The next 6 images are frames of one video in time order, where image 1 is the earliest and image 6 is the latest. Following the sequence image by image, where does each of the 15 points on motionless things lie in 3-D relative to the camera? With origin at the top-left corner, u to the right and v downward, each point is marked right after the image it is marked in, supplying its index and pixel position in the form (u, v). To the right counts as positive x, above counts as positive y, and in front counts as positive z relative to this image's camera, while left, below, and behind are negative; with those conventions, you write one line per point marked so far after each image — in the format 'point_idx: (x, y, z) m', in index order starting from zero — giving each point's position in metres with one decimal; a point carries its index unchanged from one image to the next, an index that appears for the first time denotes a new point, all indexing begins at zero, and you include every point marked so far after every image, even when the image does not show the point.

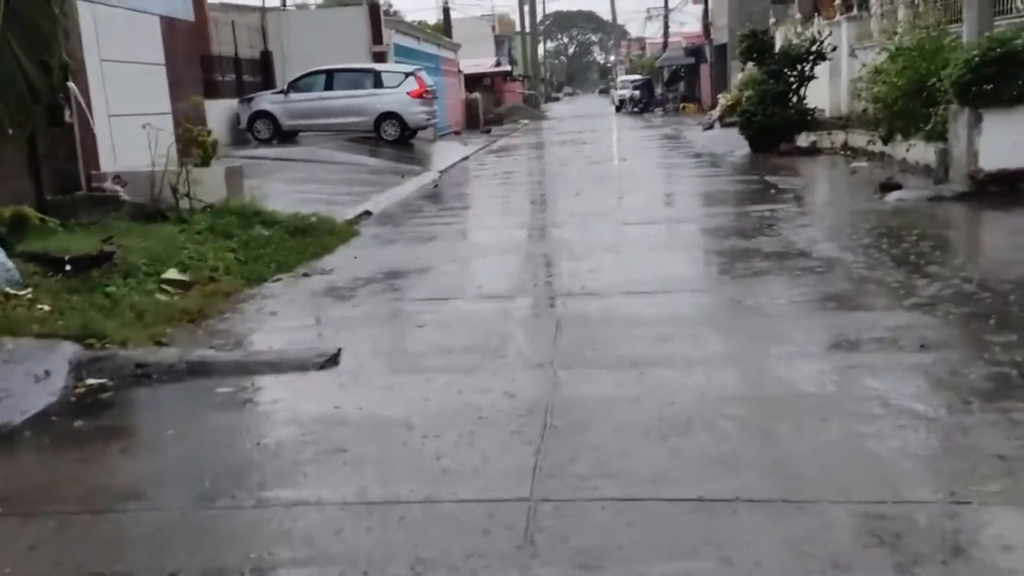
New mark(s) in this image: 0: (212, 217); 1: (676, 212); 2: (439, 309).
0: (-4.3, +1.0, +10.7) m
1: (+2.7, +1.3, +12.4) m
2: (-0.7, -0.2, +7.5) m
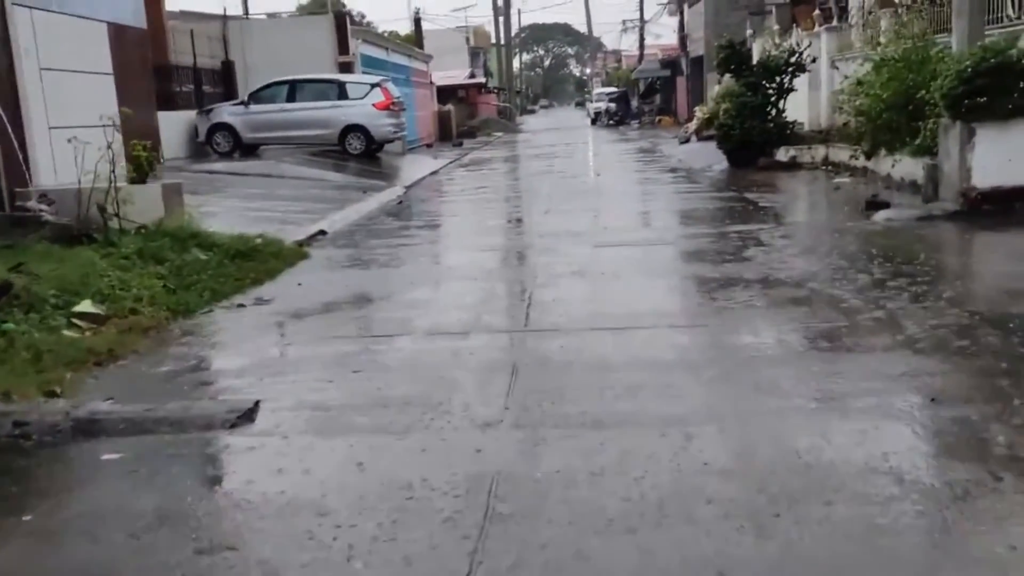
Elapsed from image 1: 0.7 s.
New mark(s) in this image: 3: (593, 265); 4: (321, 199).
0: (-4.8, +0.6, +9.7) m
1: (+2.2, +0.9, +11.6) m
2: (-1.1, -0.5, +6.6) m
3: (+1.1, +0.3, +9.7) m
4: (-4.2, +2.0, +16.4) m
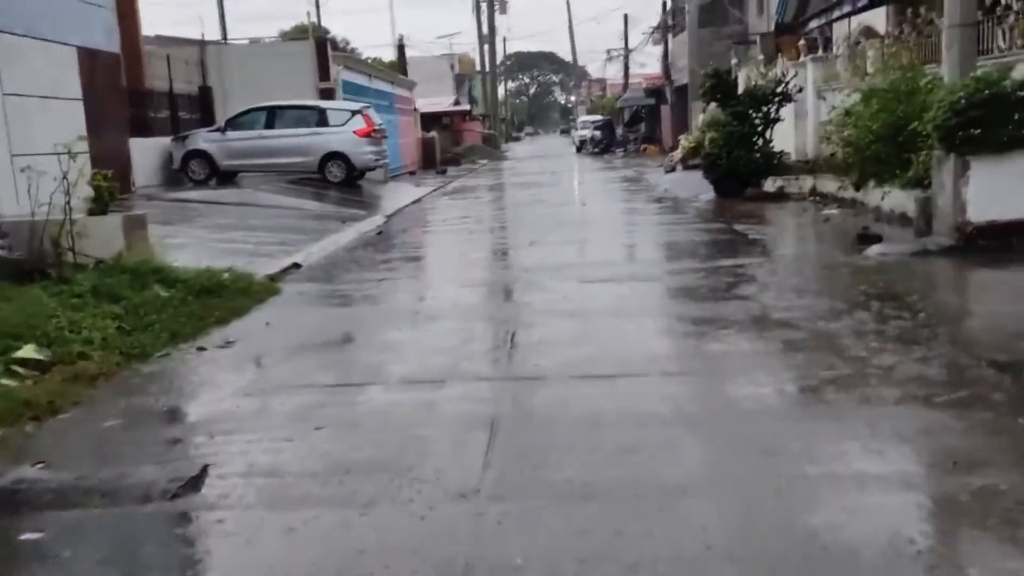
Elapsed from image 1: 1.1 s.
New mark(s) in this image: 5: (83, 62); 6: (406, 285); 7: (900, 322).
0: (-5.1, +0.1, +9.1) m
1: (+1.9, +0.3, +11.2) m
2: (-1.3, -0.9, +6.1) m
3: (+0.8, -0.2, +9.2) m
4: (-4.6, +1.3, +15.9) m
5: (-9.6, +5.1, +16.7) m
6: (-1.6, +0.1, +11.0) m
7: (+4.1, -0.4, +7.8) m
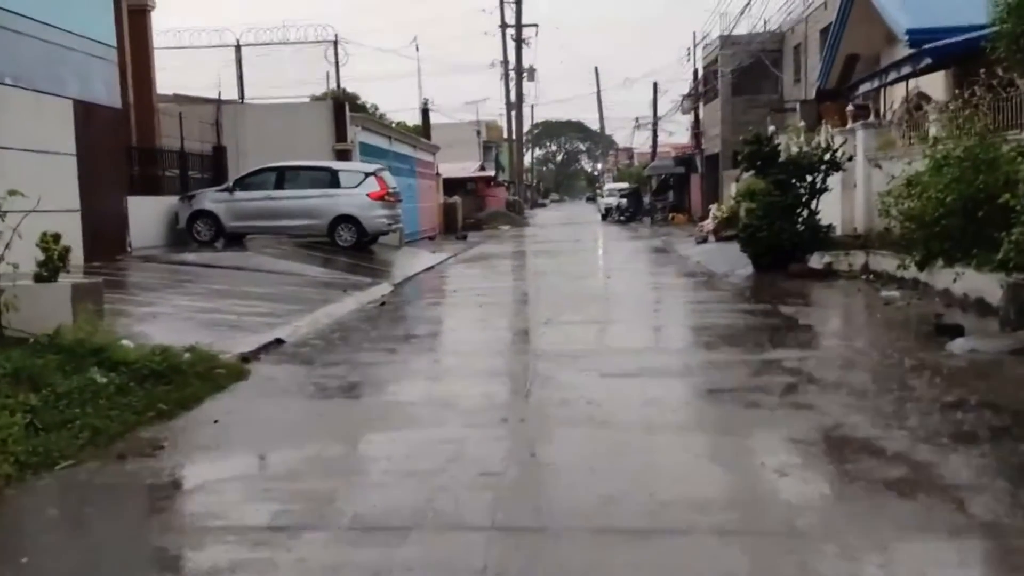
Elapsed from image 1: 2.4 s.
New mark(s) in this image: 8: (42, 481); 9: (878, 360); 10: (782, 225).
0: (-5.0, -0.7, +7.6) m
1: (+2.1, -0.9, +9.5) m
2: (-1.4, -1.6, +4.4) m
3: (+0.9, -1.2, +7.5) m
4: (-4.2, -0.2, +14.4) m
5: (-9.2, +3.7, +15.8) m
6: (-1.4, -1.0, +9.4) m
7: (+4.1, -1.3, +5.9) m
8: (-3.7, -1.5, +5.9) m
9: (+4.6, -0.9, +9.2) m
10: (+6.6, +1.6, +18.2) m
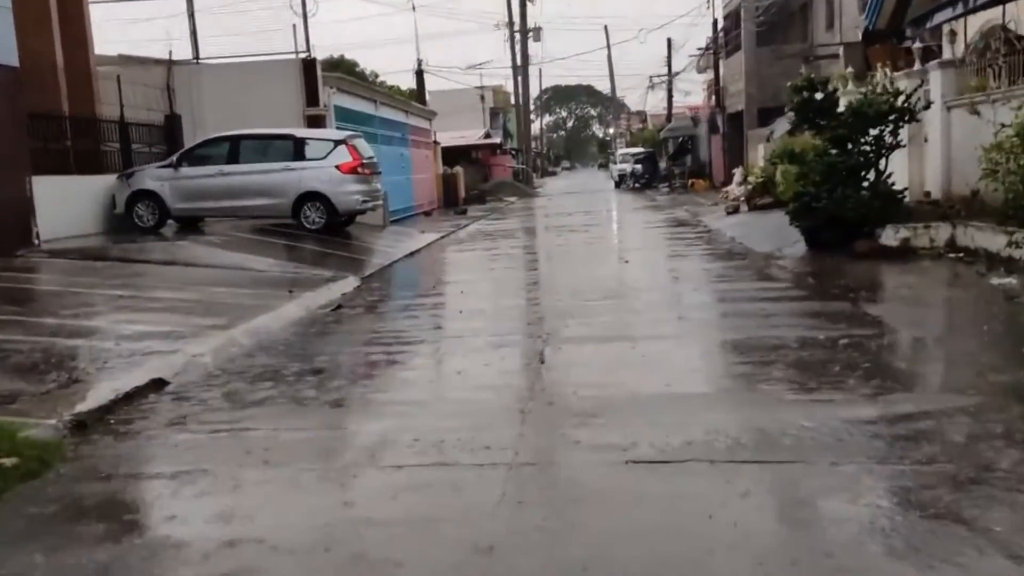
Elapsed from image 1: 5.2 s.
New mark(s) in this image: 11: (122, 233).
0: (-5.2, -1.1, +4.3) m
1: (+1.8, -1.0, +6.0) m
2: (-1.7, -2.0, +1.0) m
3: (+0.7, -1.4, +4.1) m
4: (-4.4, -0.3, +11.1) m
5: (-9.4, +3.5, +12.4) m
6: (-1.6, -1.2, +6.0) m
7: (+3.8, -1.5, +2.5) m
8: (-3.9, -1.9, +2.5) m
9: (+4.4, -1.0, +5.7) m
10: (+6.5, +1.9, +14.5) m
11: (-9.7, +1.4, +18.5) m
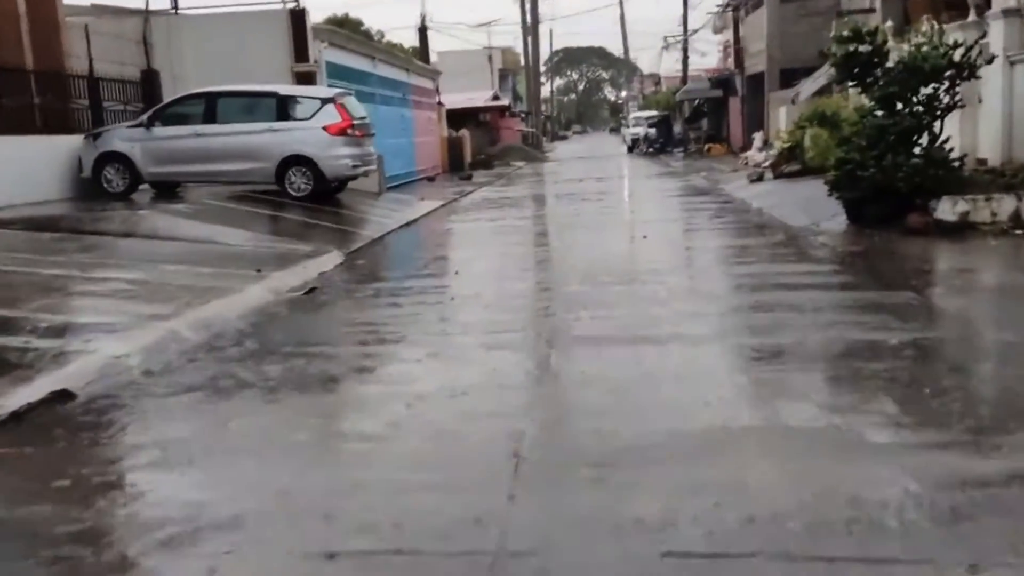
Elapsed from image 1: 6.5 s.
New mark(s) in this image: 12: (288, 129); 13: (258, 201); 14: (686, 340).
0: (-5.3, -1.1, +2.8) m
1: (+1.8, -1.0, +4.4) m
2: (-1.8, -2.2, -0.5) m
3: (+0.6, -1.5, +2.5) m
4: (-4.4, 0.0, +9.5) m
5: (-9.3, +3.9, +10.7) m
6: (-1.7, -1.2, +4.4) m
7: (+3.7, -1.7, +0.9) m
8: (-4.0, -2.0, +1.1) m
9: (+4.3, -1.0, +4.1) m
10: (+6.5, +2.2, +12.7) m
11: (-9.6, +2.0, +16.9) m
12: (-5.1, +3.6, +17.0) m
13: (-5.8, +2.0, +16.7) m
14: (+1.7, -0.5, +7.1) m
